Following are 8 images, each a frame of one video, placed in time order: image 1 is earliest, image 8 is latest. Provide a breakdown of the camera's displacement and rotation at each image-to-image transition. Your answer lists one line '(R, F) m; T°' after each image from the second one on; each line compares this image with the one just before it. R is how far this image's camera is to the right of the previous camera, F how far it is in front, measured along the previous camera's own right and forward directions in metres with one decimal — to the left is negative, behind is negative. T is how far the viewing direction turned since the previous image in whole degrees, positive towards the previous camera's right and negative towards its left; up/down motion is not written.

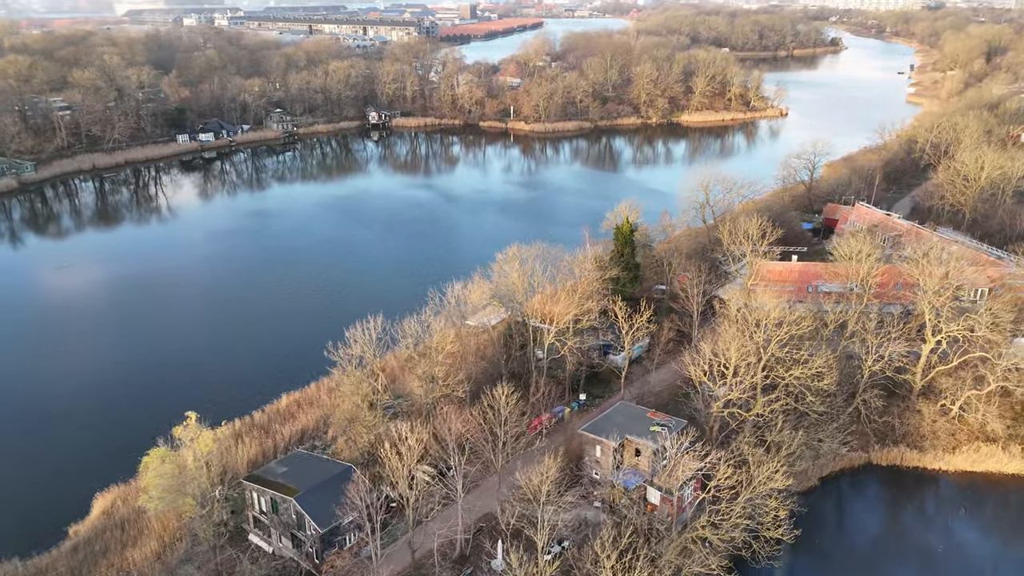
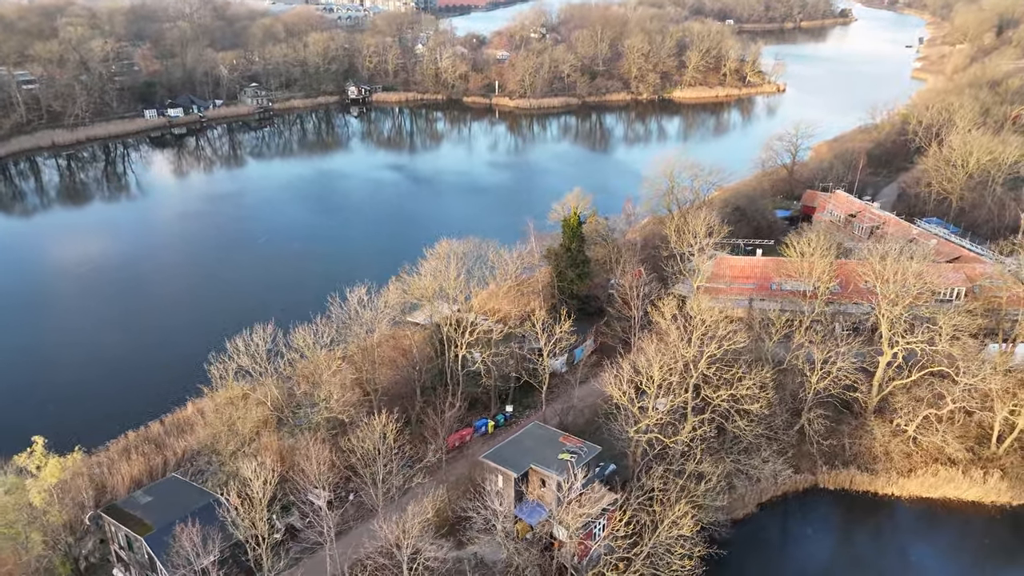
(+5.0, +4.0) m; -1°
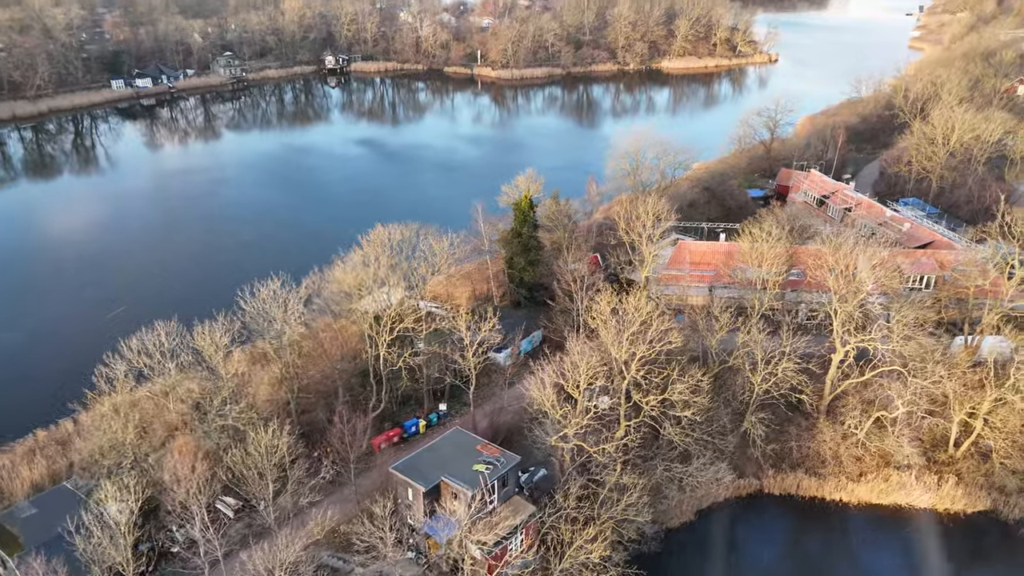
(+3.6, +2.6) m; 0°
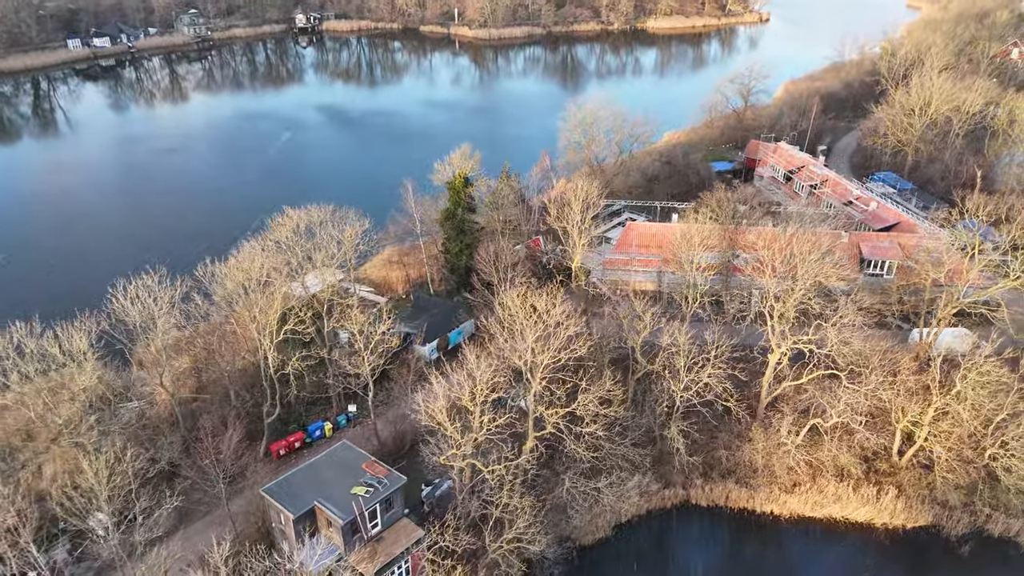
(+4.3, +3.3) m; 0°
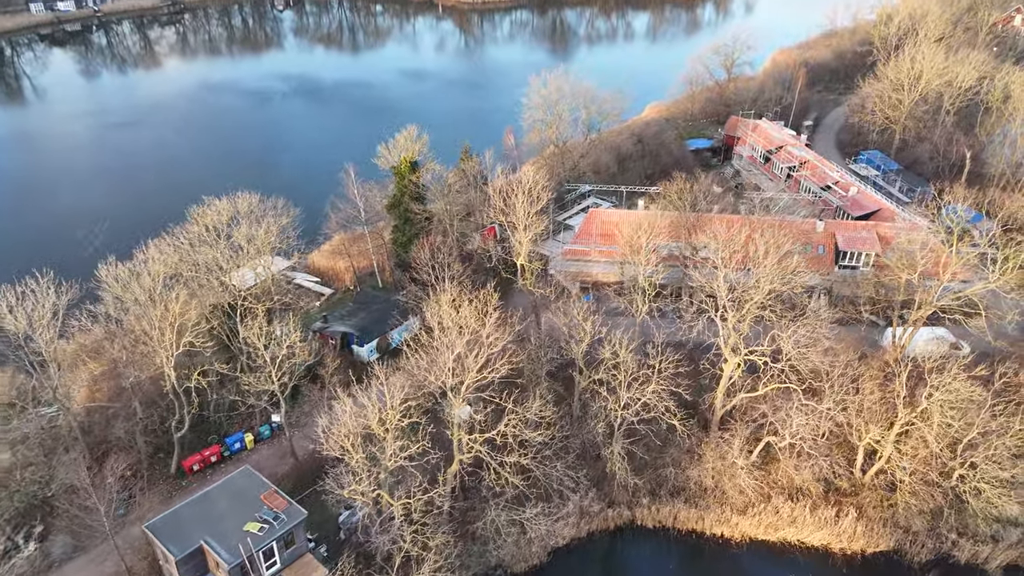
(+3.0, +3.0) m; 0°
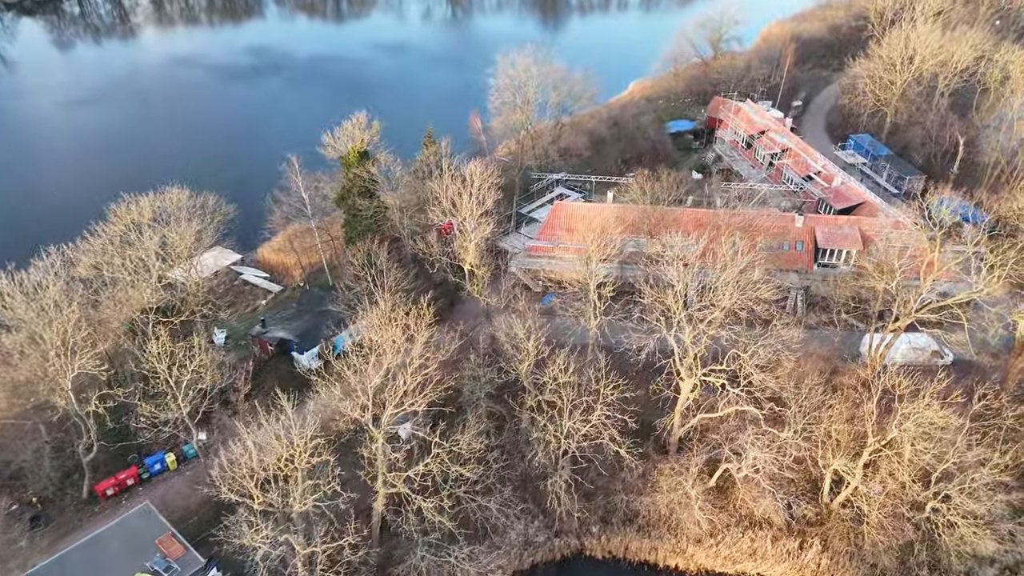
(+2.5, +2.8) m; 0°
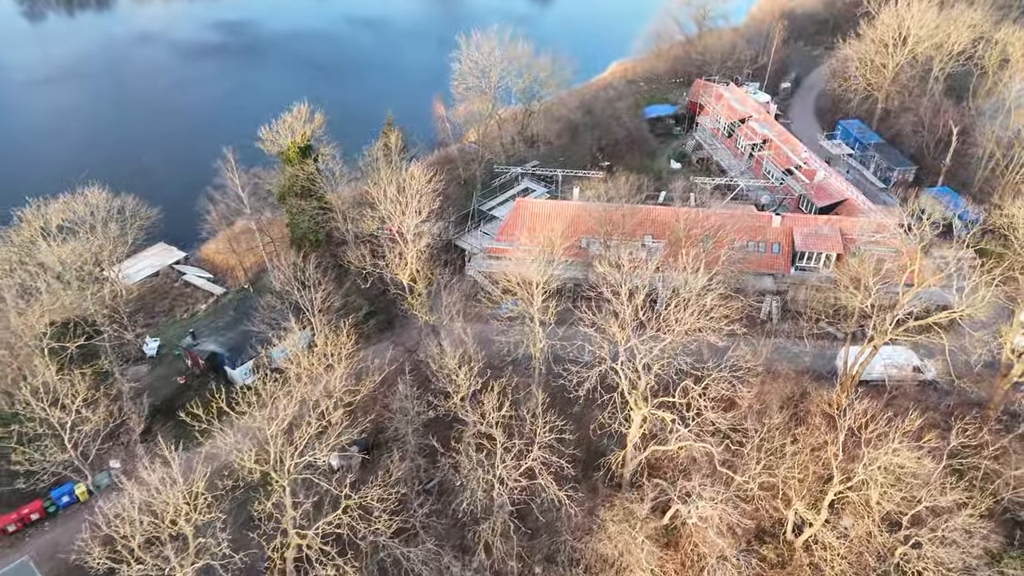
(+2.4, +2.8) m; 0°
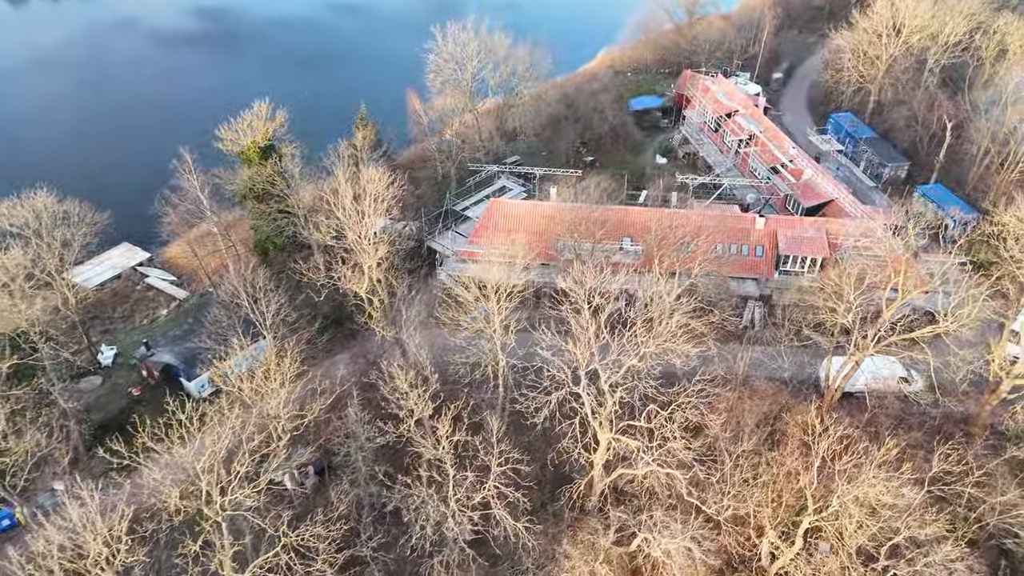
(+1.4, +1.6) m; 0°
